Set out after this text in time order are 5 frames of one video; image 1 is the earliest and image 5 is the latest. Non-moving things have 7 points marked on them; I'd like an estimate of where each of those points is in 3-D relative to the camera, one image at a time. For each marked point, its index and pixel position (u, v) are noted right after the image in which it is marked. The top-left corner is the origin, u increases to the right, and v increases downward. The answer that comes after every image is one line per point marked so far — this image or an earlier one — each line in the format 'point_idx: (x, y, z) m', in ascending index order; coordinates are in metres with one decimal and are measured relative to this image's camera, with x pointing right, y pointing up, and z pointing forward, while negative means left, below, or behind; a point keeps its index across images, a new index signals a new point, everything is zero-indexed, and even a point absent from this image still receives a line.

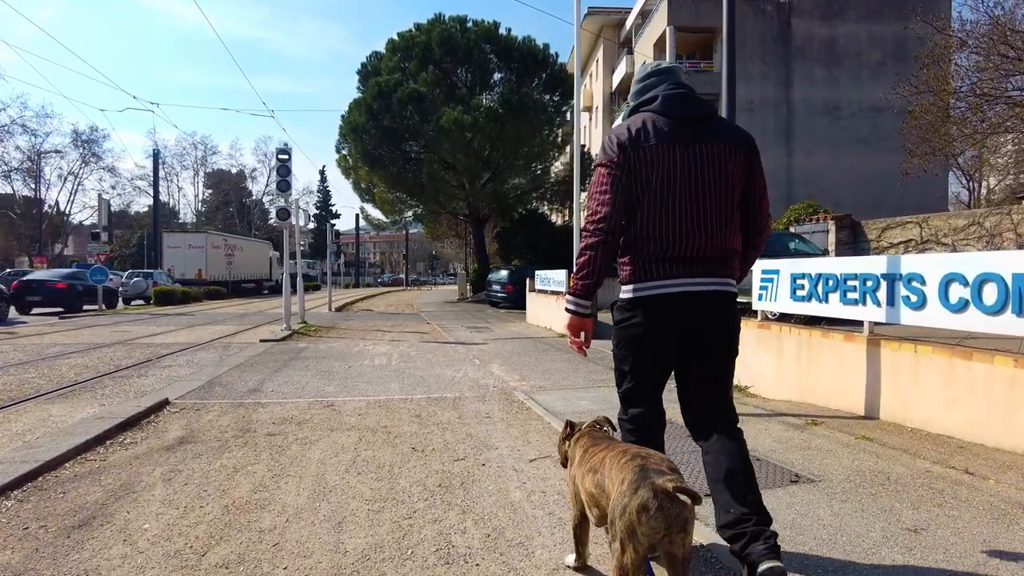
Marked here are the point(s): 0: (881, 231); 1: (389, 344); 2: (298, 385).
0: (+8.6, +1.3, +15.5) m
1: (-2.1, -1.0, +11.6) m
2: (-2.3, -1.1, +7.2) m
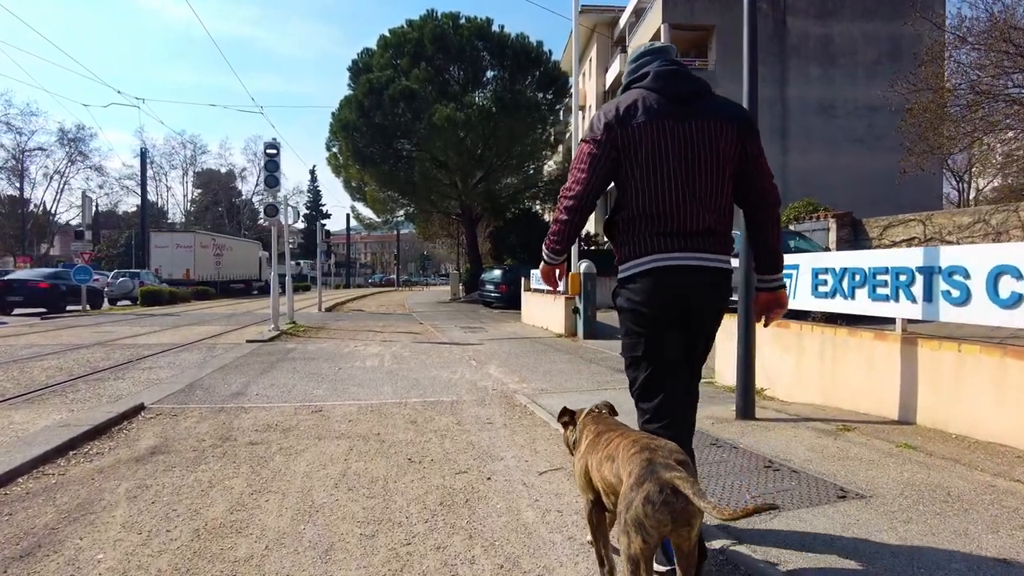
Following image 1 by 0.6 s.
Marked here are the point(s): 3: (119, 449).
0: (+8.5, +1.3, +15.2) m
1: (-2.2, -1.0, +11.1) m
2: (-2.3, -1.0, +6.8) m
3: (-2.4, -1.0, +4.1) m
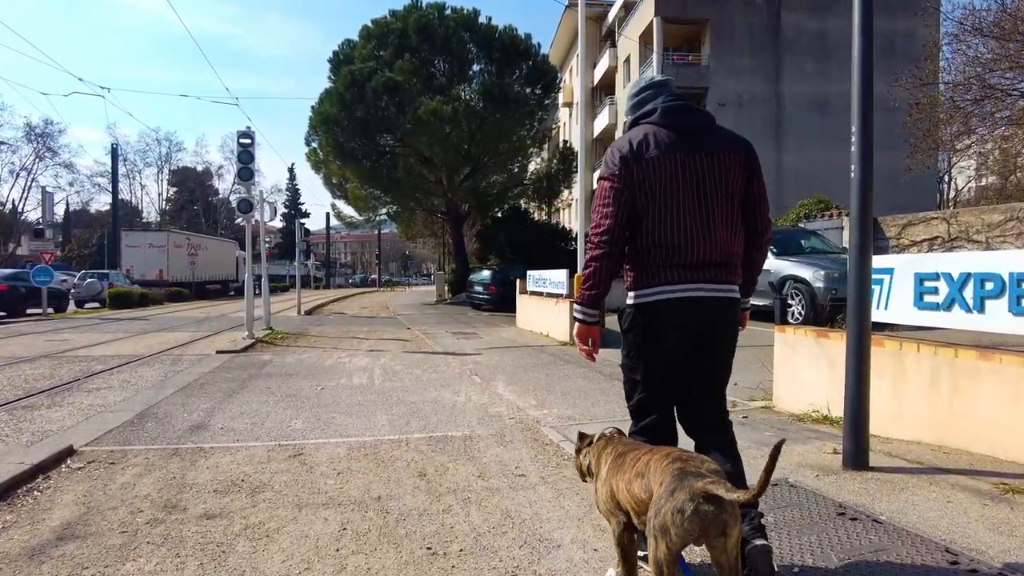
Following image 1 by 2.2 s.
0: (+8.4, +1.3, +14.4) m
1: (-2.2, -1.0, +10.0) m
2: (-2.2, -1.1, +5.6) m
3: (-2.2, -1.1, +2.9) m
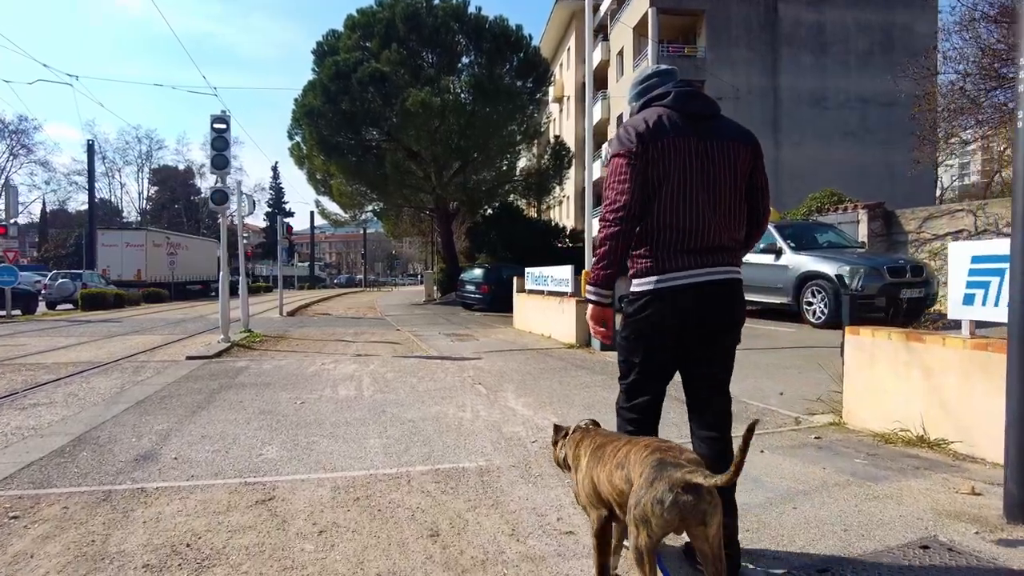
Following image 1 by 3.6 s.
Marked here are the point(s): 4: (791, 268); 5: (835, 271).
0: (+8.4, +1.3, +13.6) m
1: (-2.1, -1.0, +8.9) m
2: (-2.0, -1.1, +4.6) m
3: (-2.0, -1.0, +1.9) m
4: (+5.1, +0.4, +12.1) m
5: (+5.5, +0.3, +11.3) m
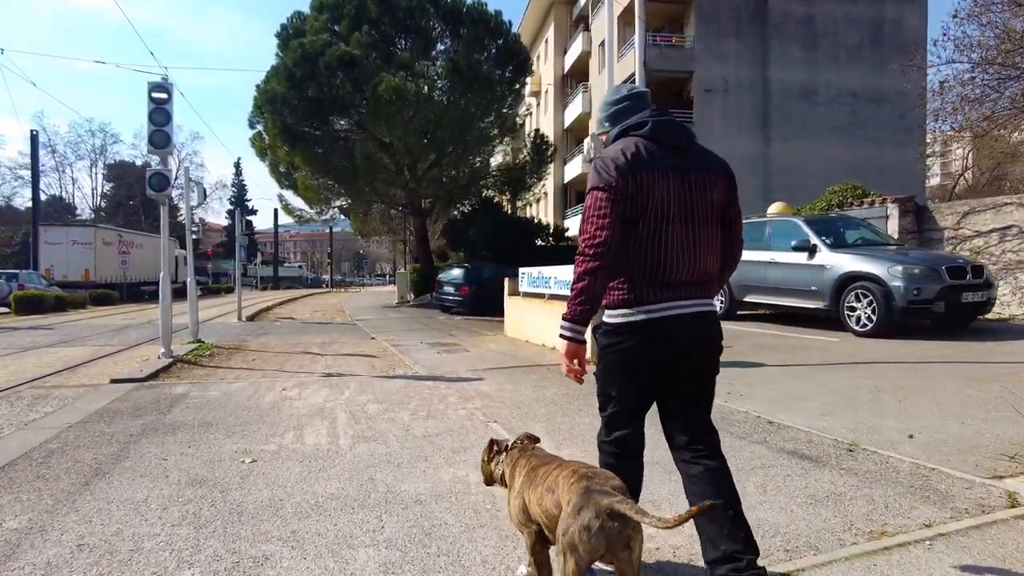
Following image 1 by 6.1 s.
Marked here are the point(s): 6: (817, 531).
0: (+8.3, +1.3, +12.2) m
1: (-2.0, -1.1, +7.1) m
2: (-1.7, -1.1, +2.7) m
3: (-1.5, -1.1, 0.0) m
4: (+5.1, +0.3, +10.6) m
5: (+5.5, +0.2, +9.8) m
6: (+1.4, -1.1, +3.0) m
